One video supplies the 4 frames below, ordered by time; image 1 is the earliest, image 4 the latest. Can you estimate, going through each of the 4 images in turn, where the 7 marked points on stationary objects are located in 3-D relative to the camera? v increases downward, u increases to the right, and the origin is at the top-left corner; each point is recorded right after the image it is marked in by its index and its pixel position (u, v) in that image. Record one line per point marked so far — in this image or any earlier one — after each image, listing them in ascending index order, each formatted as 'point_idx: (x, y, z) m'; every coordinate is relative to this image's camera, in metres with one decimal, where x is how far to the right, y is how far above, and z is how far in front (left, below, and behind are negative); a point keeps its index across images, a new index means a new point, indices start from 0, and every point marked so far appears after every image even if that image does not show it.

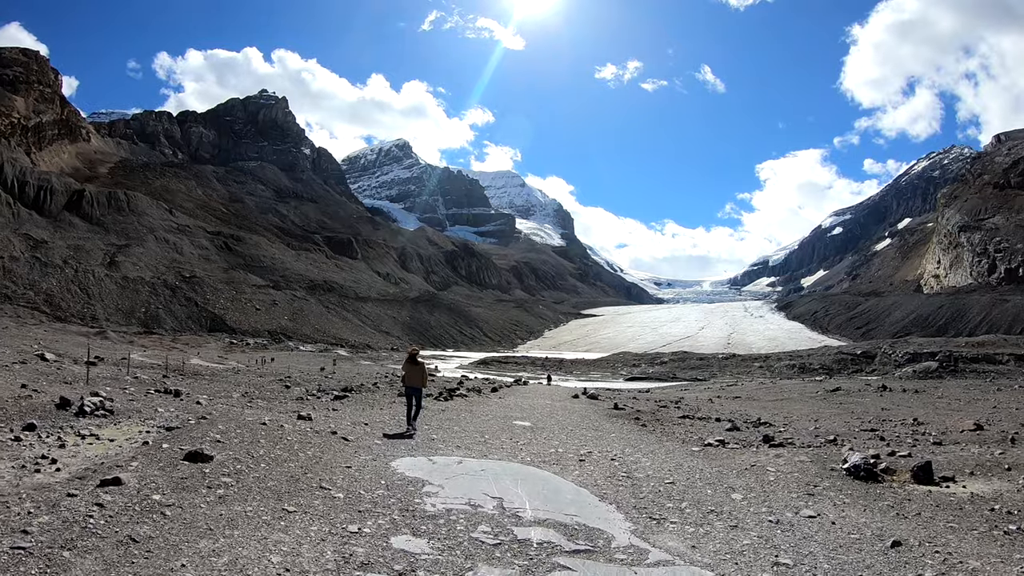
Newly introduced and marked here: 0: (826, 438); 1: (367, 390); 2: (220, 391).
0: (+6.5, -3.1, +13.2) m
1: (-4.2, -2.9, +18.1) m
2: (-6.9, -2.4, +14.9) m
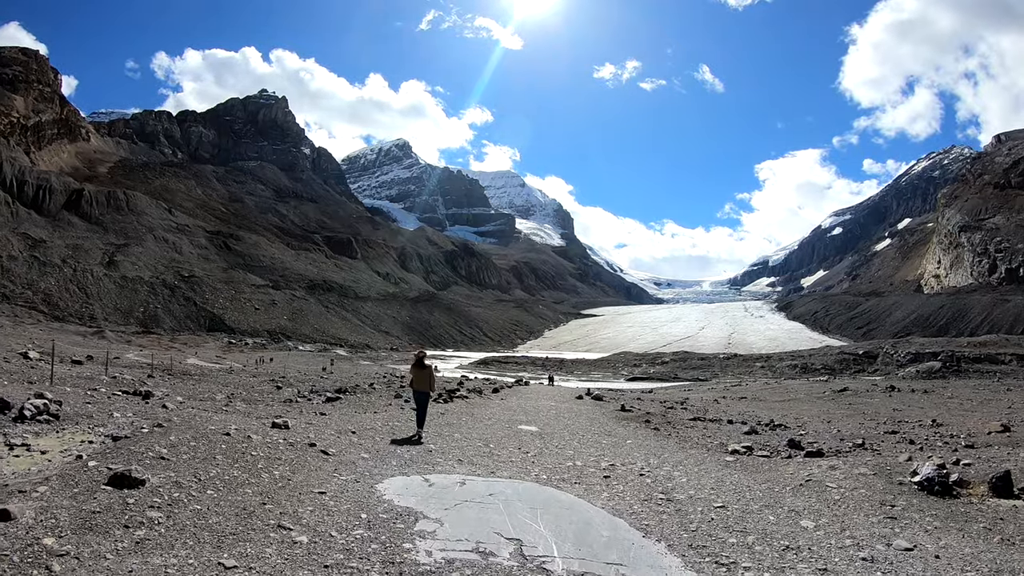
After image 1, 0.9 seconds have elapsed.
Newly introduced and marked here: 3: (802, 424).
0: (+6.6, -3.0, +12.4) m
1: (-4.2, -2.8, +17.3) m
2: (-6.9, -2.3, +14.1) m
3: (+9.4, -4.3, +20.9) m
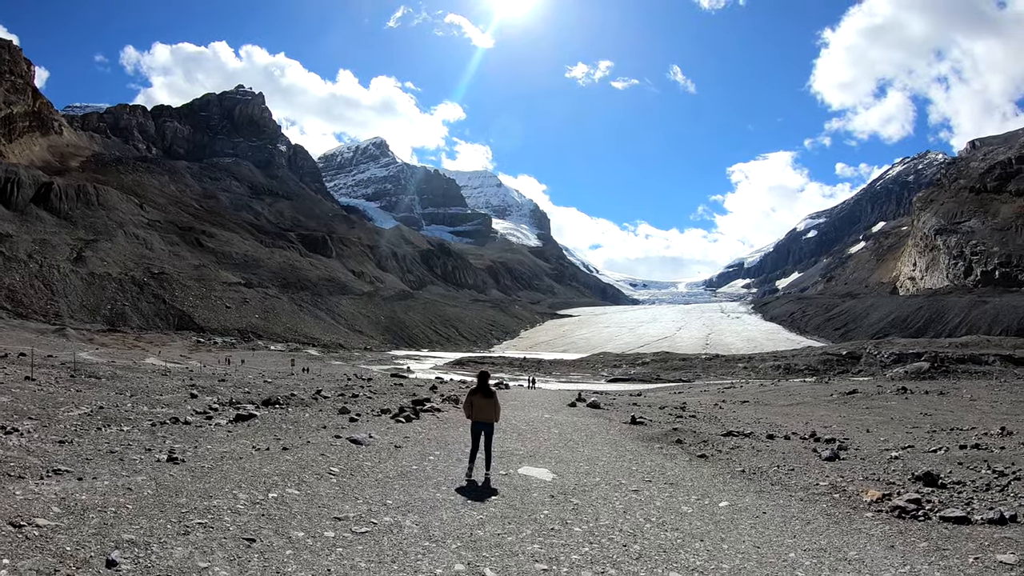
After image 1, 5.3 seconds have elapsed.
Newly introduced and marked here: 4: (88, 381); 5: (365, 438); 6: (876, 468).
0: (+6.5, -2.6, +8.7) m
1: (-4.5, -2.3, +13.2) m
2: (-7.0, -1.8, +9.9) m
3: (+8.9, -3.9, +17.3) m
4: (-11.5, -2.5, +16.9) m
5: (-2.4, -2.4, +10.3) m
6: (+5.4, -2.7, +9.5) m
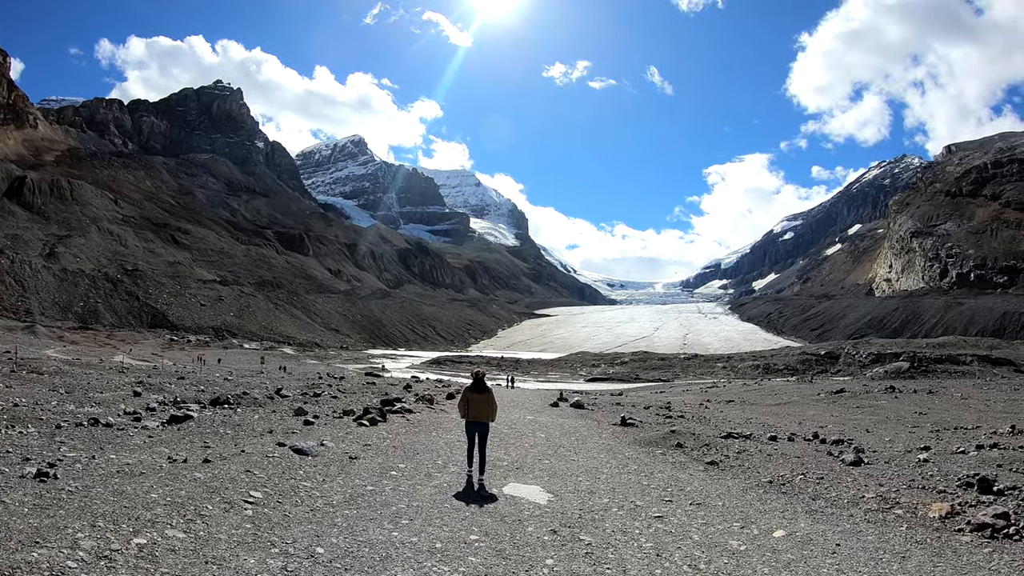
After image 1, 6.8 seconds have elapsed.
0: (+6.3, -2.4, +7.6) m
1: (-4.8, -2.1, +11.8) m
2: (-7.3, -1.6, +8.4) m
3: (+8.4, -3.7, +16.3) m
4: (-11.9, -2.1, +15.2) m
5: (-2.6, -2.2, +8.9) m
6: (+5.2, -2.5, +8.3) m
